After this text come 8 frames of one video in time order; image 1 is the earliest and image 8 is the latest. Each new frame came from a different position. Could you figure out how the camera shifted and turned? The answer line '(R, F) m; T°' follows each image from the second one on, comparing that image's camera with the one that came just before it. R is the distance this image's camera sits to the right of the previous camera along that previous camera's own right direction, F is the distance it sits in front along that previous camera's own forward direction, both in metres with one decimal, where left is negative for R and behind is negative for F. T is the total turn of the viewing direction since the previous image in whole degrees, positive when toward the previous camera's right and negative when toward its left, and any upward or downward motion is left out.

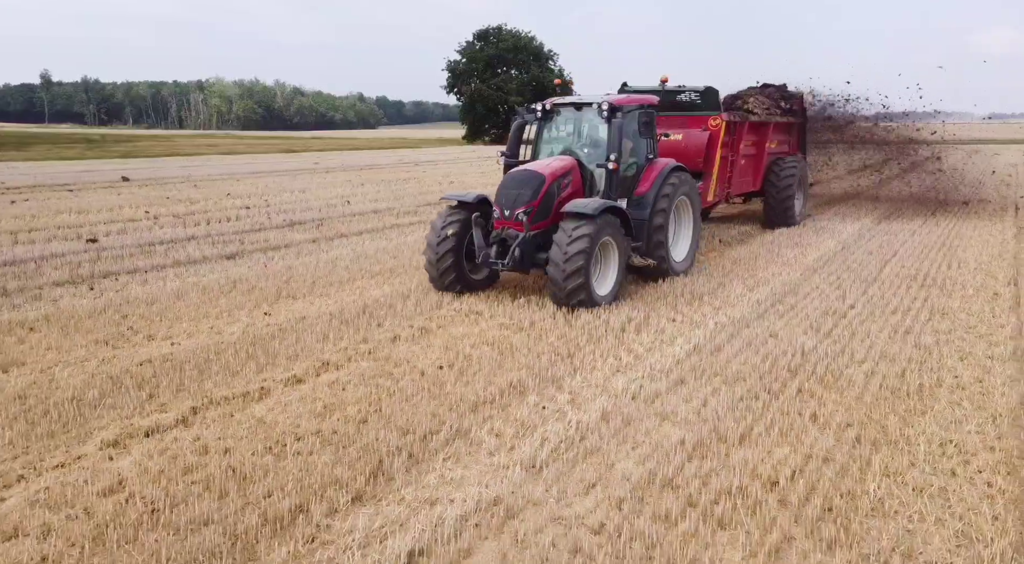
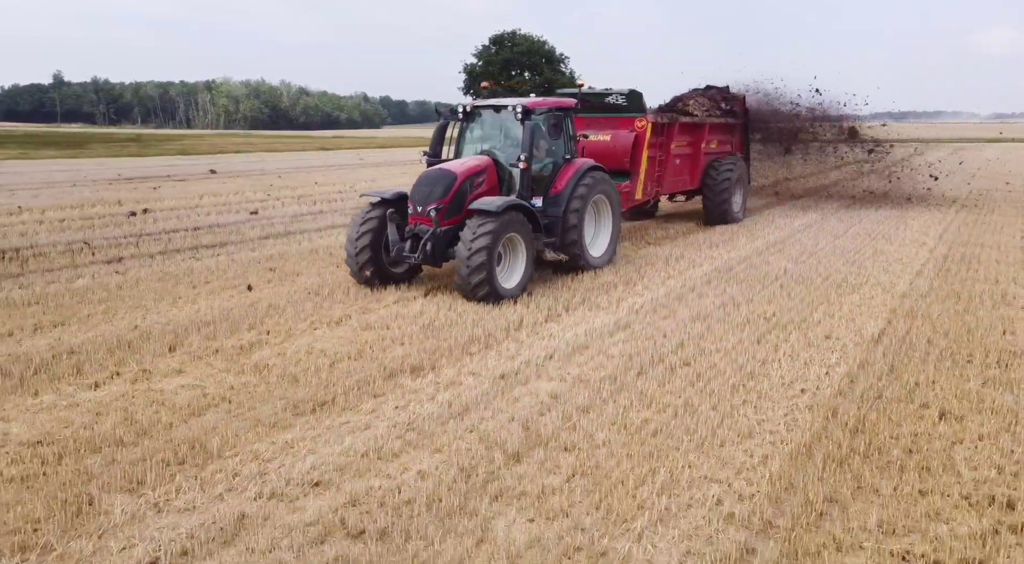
(-0.9, -3.1) m; 0°
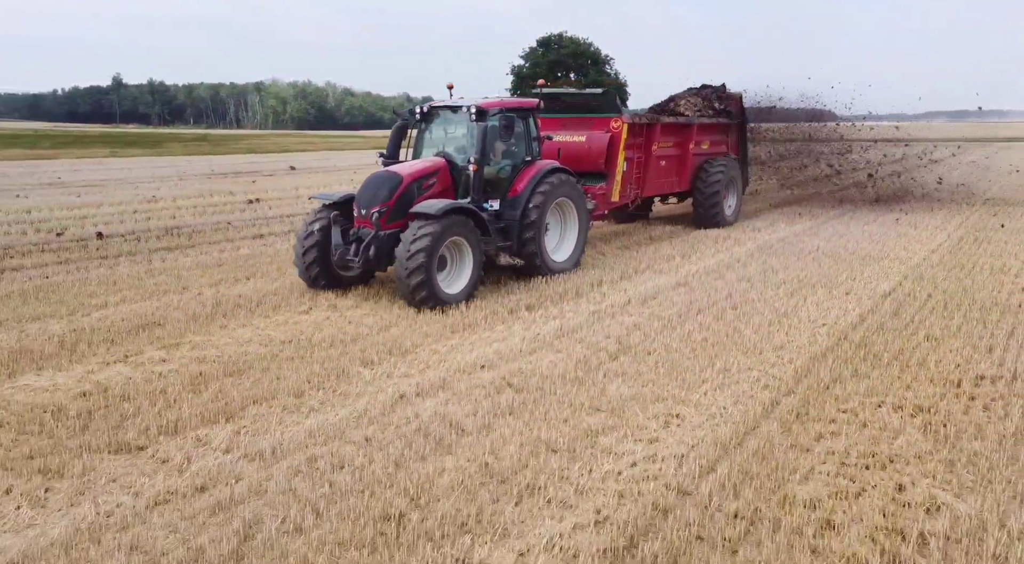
(-0.4, -1.7) m; -3°
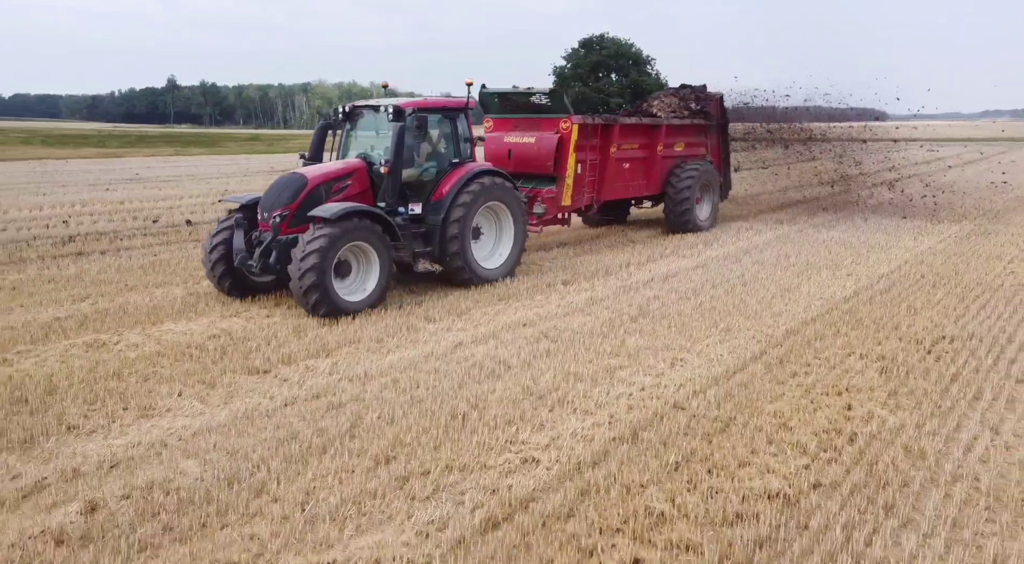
(0.0, -1.1) m; -3°
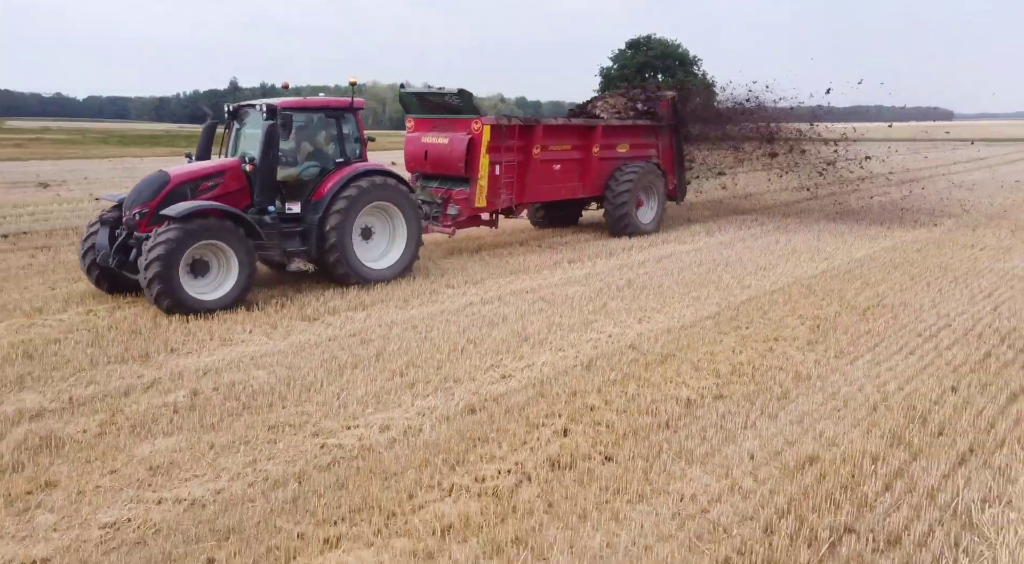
(+0.4, -1.3) m; -4°
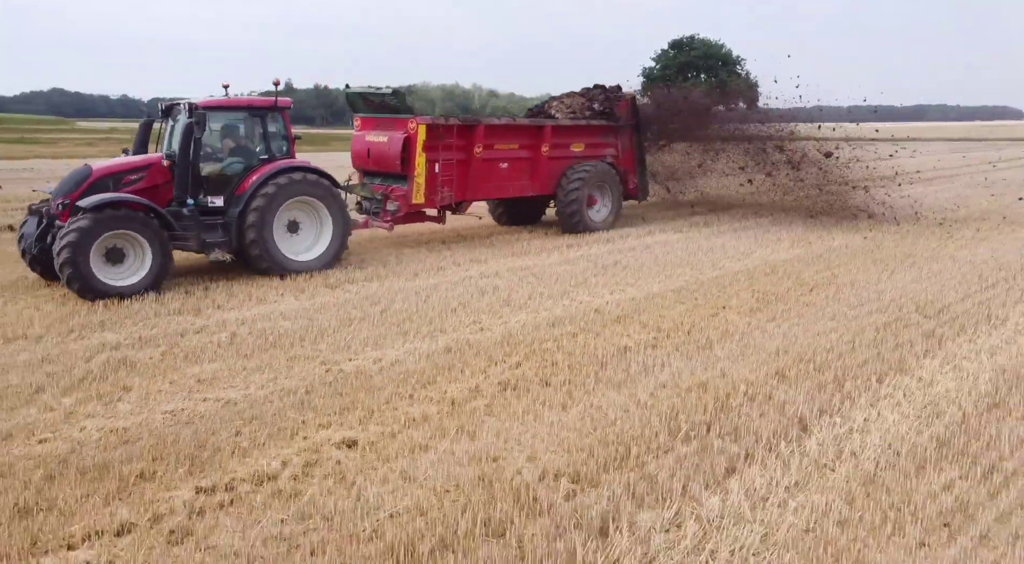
(+0.6, -1.1) m; -3°
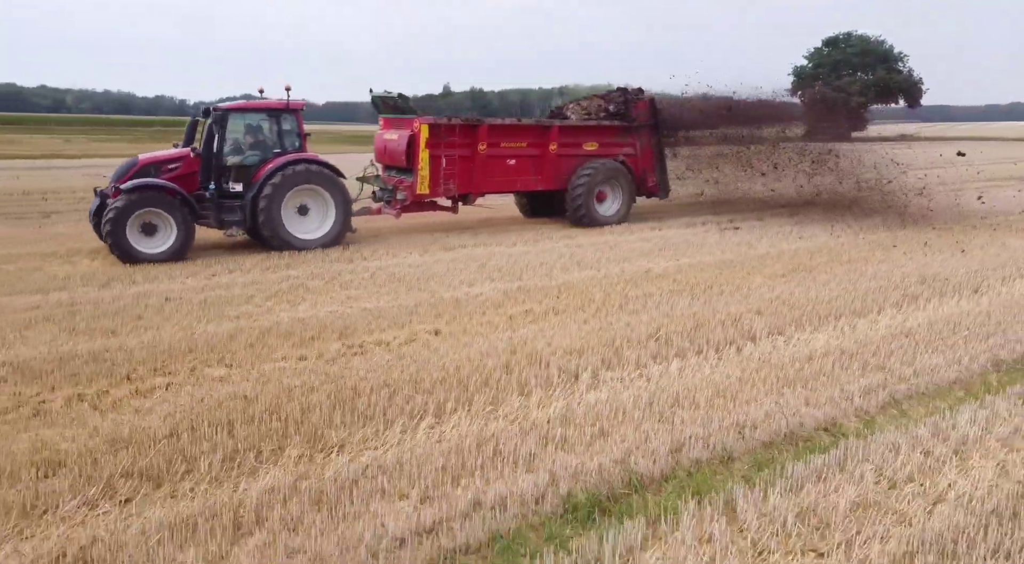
(+0.9, -2.0) m; -11°
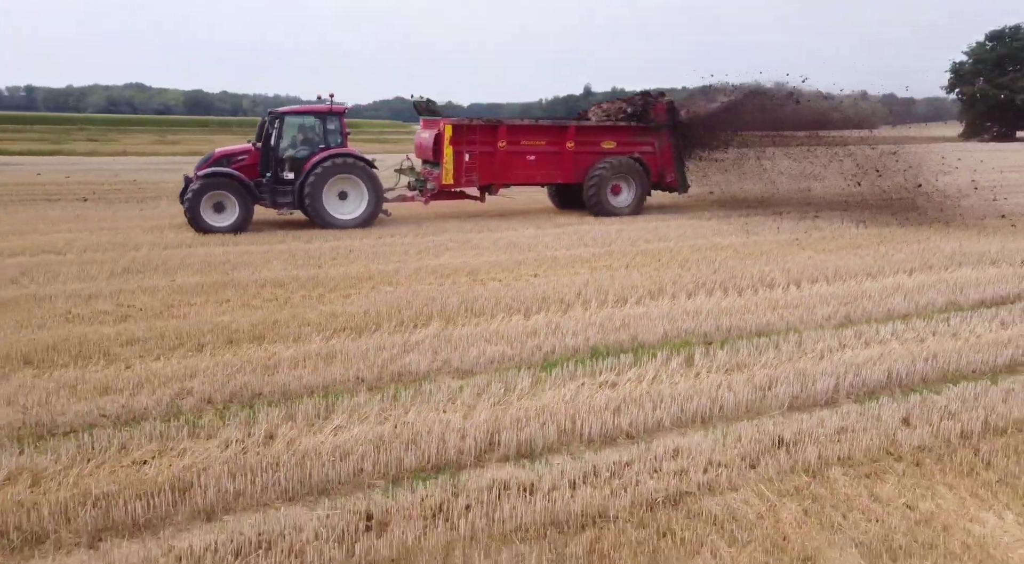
(+0.6, -2.3) m; -10°
